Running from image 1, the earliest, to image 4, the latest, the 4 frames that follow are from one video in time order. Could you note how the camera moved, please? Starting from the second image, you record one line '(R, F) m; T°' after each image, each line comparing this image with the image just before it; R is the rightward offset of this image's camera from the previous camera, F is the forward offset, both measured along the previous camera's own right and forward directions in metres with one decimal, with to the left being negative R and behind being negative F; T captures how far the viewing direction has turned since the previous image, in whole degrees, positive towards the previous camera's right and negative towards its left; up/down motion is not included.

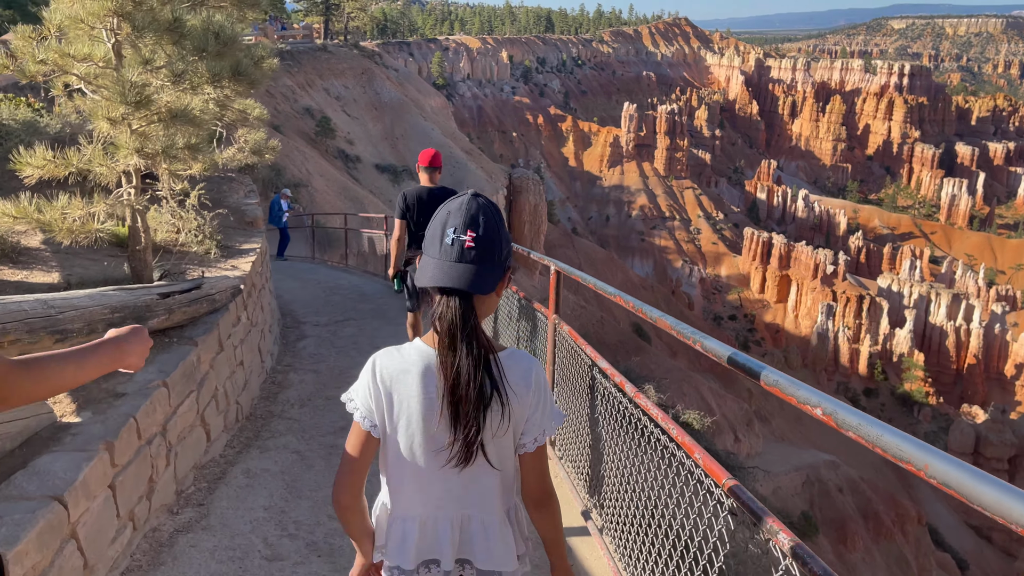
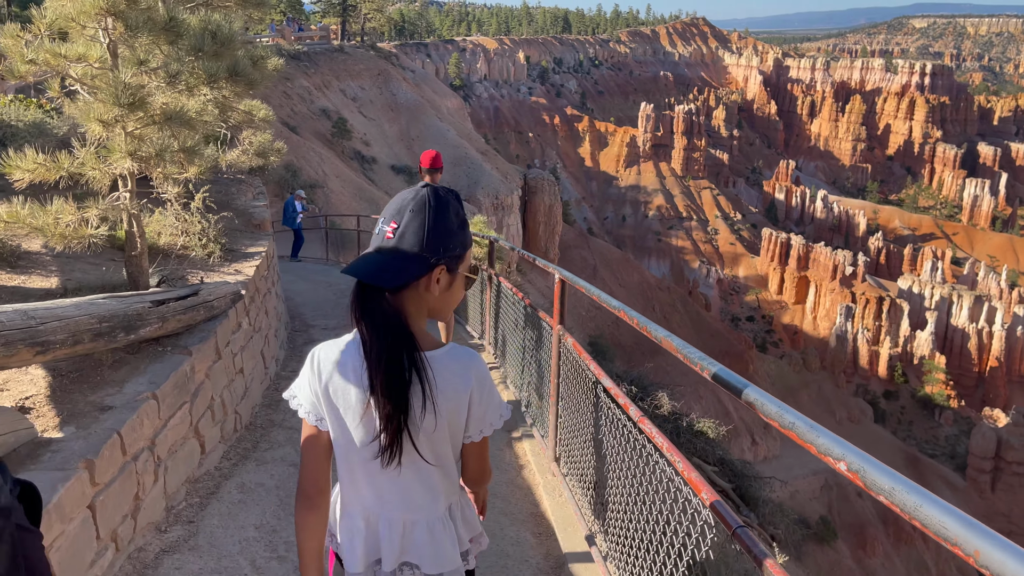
(+0.1, +0.2) m; -1°
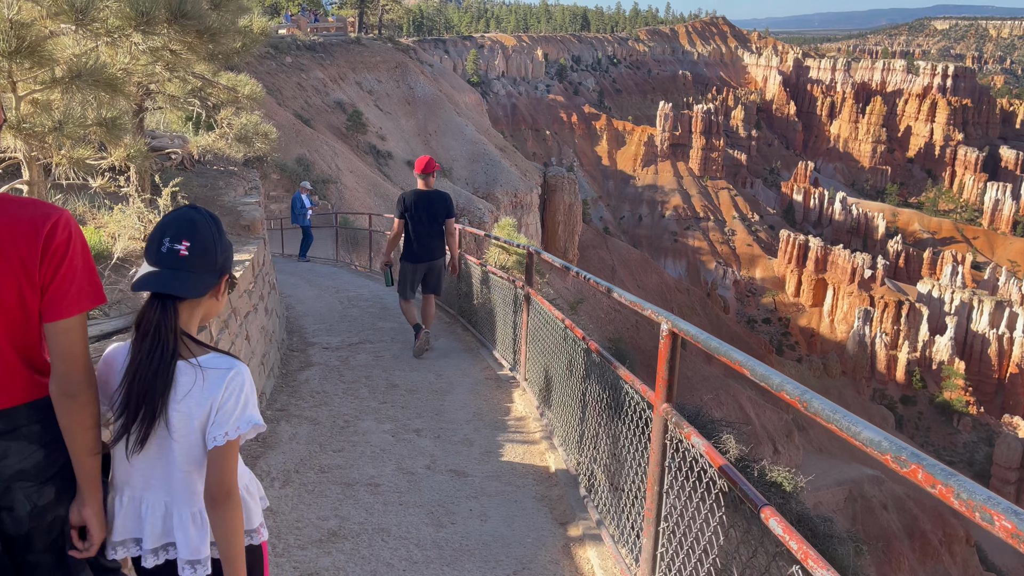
(-0.2, +1.6) m; -1°
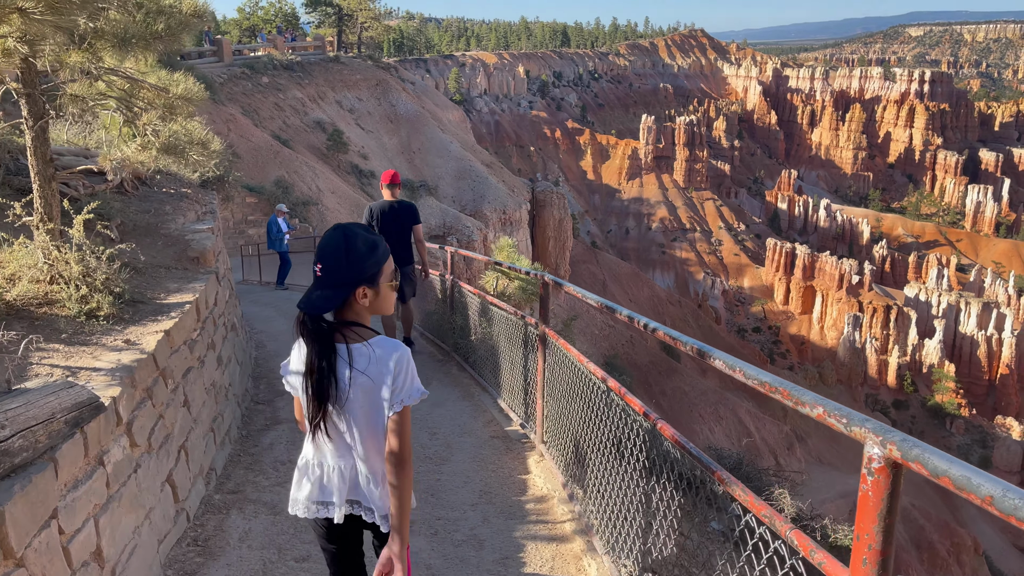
(-0.1, +1.3) m; +1°
